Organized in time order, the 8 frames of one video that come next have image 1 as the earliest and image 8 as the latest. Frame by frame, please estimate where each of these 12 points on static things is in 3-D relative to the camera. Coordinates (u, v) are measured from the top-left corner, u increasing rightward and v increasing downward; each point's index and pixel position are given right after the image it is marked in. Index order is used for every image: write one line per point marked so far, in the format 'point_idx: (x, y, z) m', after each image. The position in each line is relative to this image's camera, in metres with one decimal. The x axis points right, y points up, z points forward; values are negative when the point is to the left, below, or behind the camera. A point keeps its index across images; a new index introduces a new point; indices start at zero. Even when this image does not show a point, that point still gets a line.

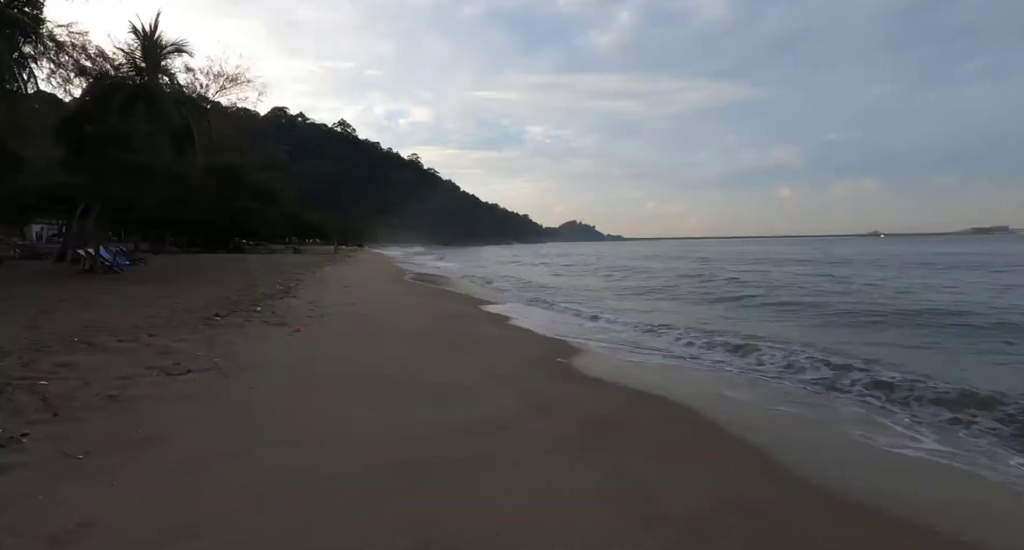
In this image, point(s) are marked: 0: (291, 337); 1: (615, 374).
0: (-3.1, -0.9, +7.1) m
1: (+1.4, -1.4, +7.5) m
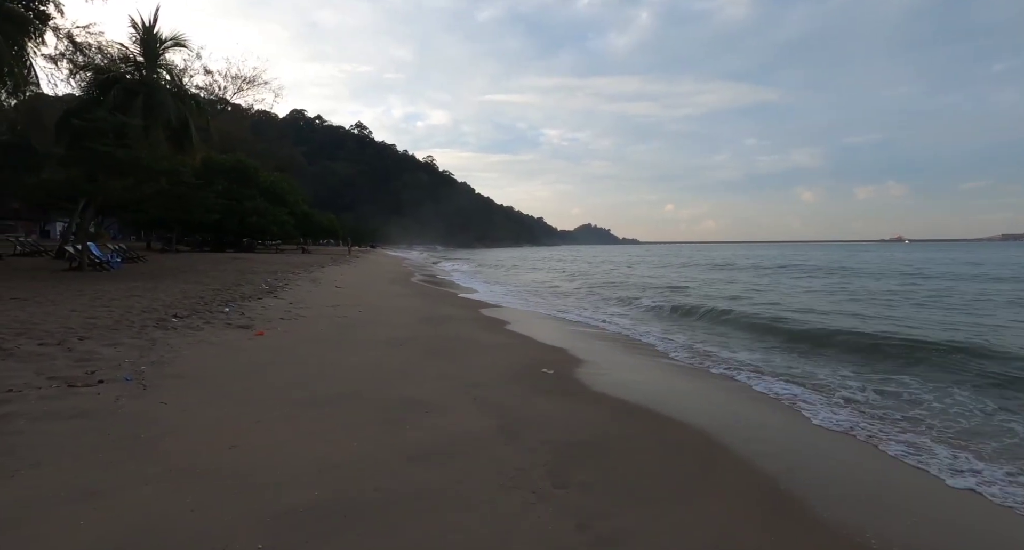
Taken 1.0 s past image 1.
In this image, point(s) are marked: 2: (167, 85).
0: (-3.3, -0.8, +6.5) m
1: (+1.2, -1.4, +6.7) m
2: (-13.6, +7.4, +20.3) m
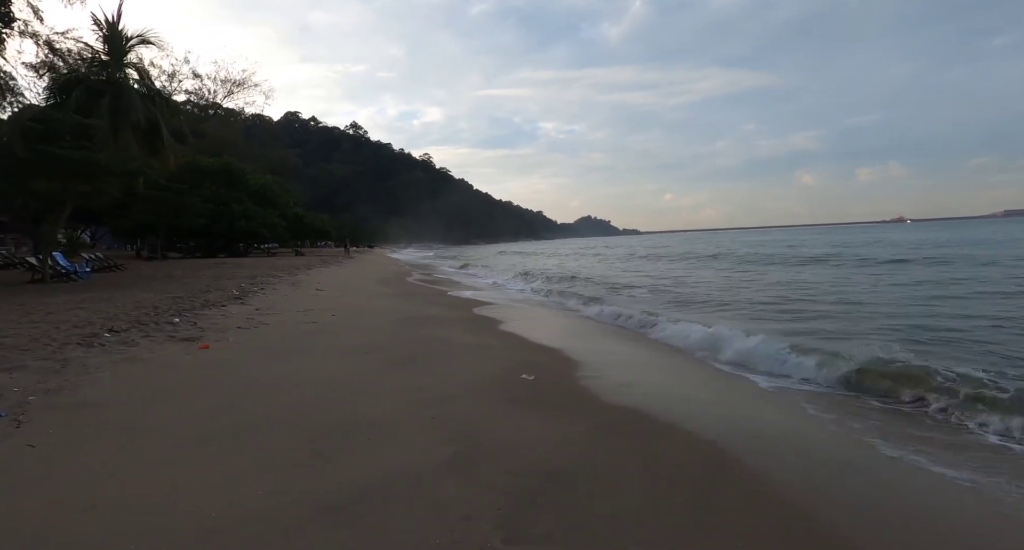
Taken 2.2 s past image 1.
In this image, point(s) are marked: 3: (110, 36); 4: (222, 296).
0: (-3.6, -0.9, +5.7) m
1: (+0.9, -1.3, +6.0) m
2: (-14.1, +7.1, +19.4) m
3: (-14.8, +8.8, +19.0) m
4: (-6.1, -0.4, +10.8) m
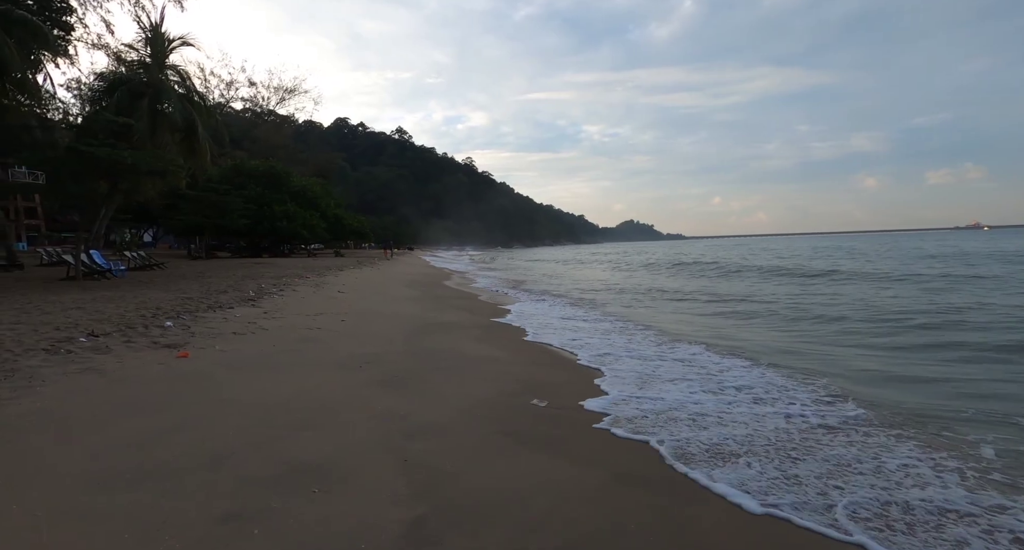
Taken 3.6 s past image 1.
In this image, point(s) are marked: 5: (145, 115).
0: (-3.5, -0.9, +5.1) m
1: (+1.0, -1.3, +5.0) m
2: (-12.8, +7.2, +19.7) m
3: (-13.4, +8.9, +19.3) m
4: (-5.6, -0.4, +10.4) m
5: (-13.0, +5.7, +18.3) m
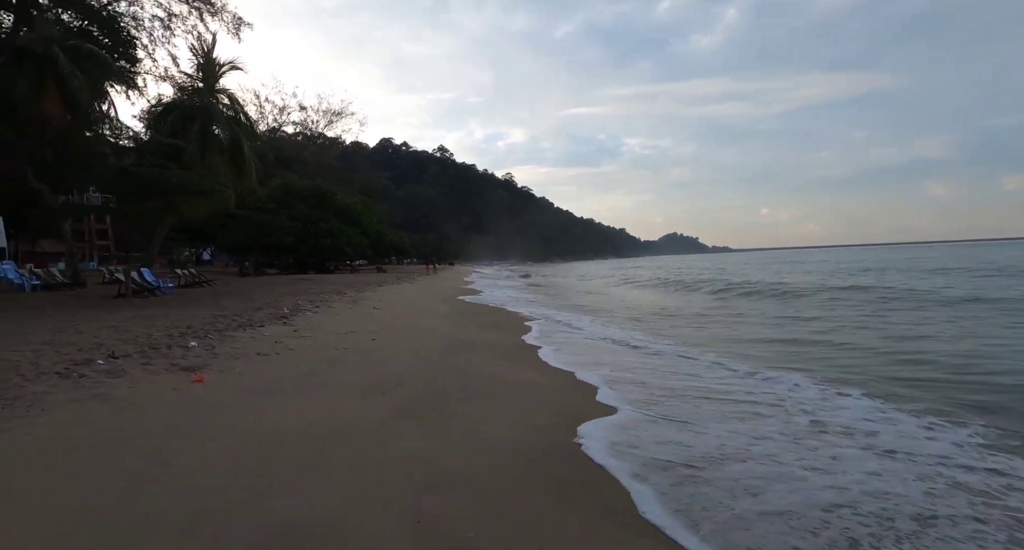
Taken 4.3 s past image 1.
0: (-3.2, -1.1, +4.8) m
1: (+1.3, -1.5, +4.3) m
2: (-11.3, +6.5, +20.3) m
3: (-12.0, +8.2, +20.1) m
4: (-4.8, -0.8, +10.3) m
5: (-11.6, +5.0, +18.9) m
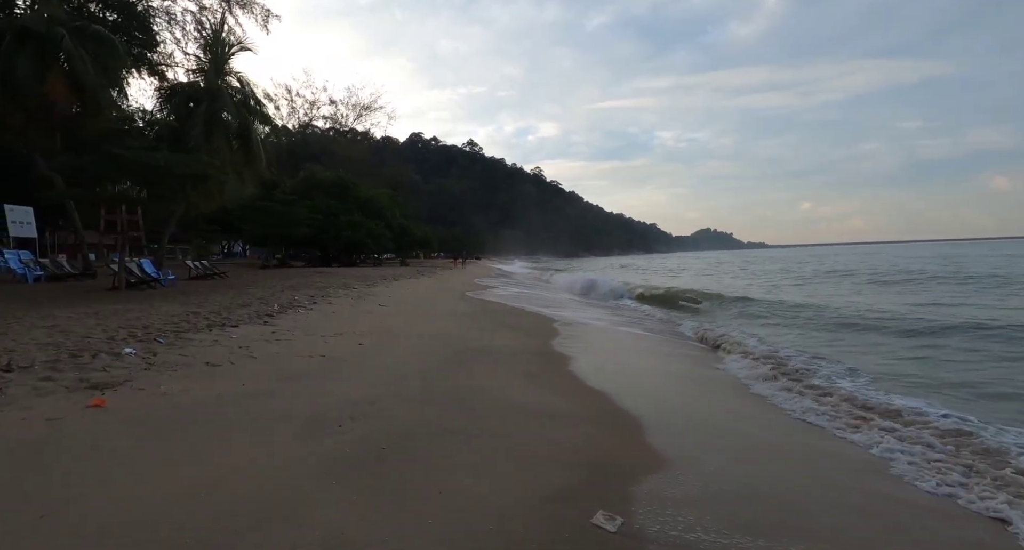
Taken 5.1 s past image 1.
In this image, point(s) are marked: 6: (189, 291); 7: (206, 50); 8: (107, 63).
0: (-3.2, -1.0, +3.5) m
1: (+1.3, -1.5, +2.8) m
2: (-10.4, +6.8, +19.4) m
3: (-11.1, +8.5, +19.1) m
4: (-4.5, -0.6, +9.1) m
5: (-10.8, +5.3, +18.0) m
6: (-8.2, -0.4, +13.2) m
7: (-11.4, +8.4, +19.4) m
8: (-13.2, +6.9, +17.1) m
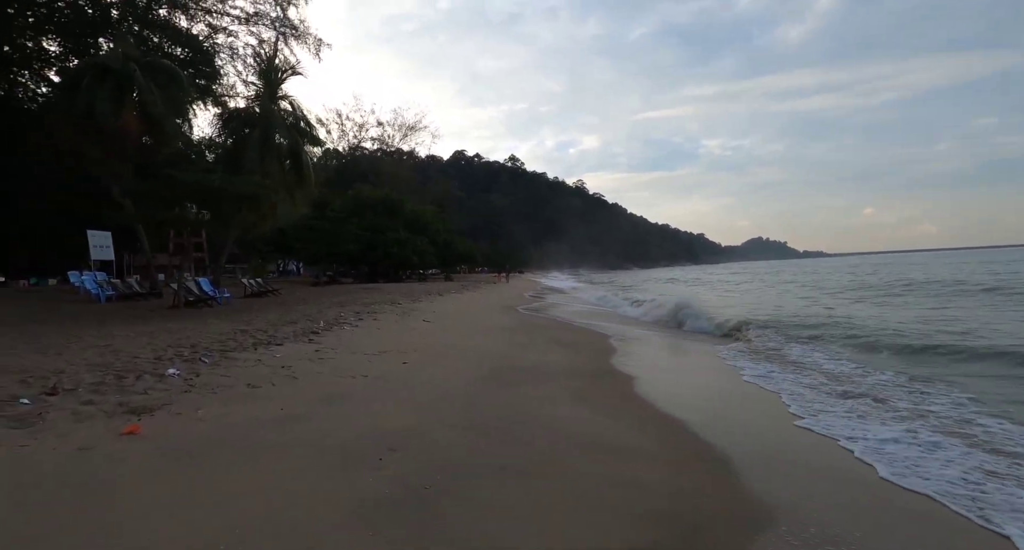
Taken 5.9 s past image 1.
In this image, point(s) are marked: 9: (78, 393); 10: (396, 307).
0: (-2.8, -1.1, +3.4) m
1: (+1.6, -1.5, +2.2) m
2: (-8.7, +6.1, +19.9) m
3: (-9.5, +7.9, +19.8) m
4: (-3.7, -0.9, +9.0) m
5: (-9.2, +4.7, +18.6) m
6: (-7.0, -0.9, +13.5) m
7: (-9.8, +7.7, +20.1) m
8: (-11.7, +6.3, +17.9) m
9: (-3.7, -1.0, +4.5) m
10: (-3.3, -0.9, +14.5) m
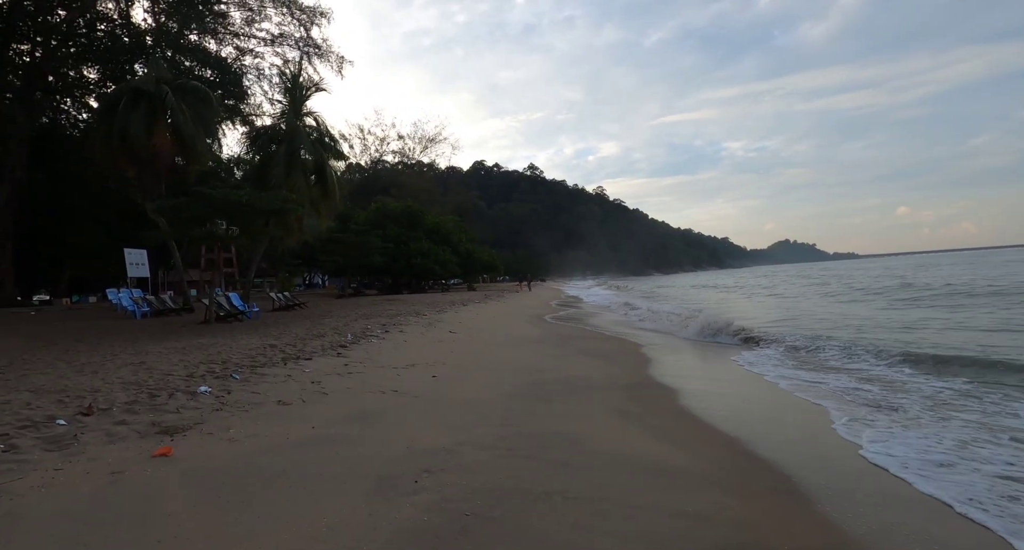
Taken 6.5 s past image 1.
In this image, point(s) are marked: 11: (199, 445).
0: (-2.6, -1.3, +3.3) m
1: (+1.8, -1.5, +2.0) m
2: (-7.9, +5.6, +20.3) m
3: (-8.7, +7.3, +20.2) m
4: (-3.2, -1.2, +9.0) m
5: (-8.4, +4.2, +18.9) m
6: (-6.3, -1.3, +13.6) m
7: (-9.0, +7.2, +20.5) m
8: (-11.0, +5.7, +18.4) m
9: (-3.4, -1.2, +4.5) m
10: (-2.5, -1.2, +14.5) m
11: (-2.3, -1.3, +3.9) m
